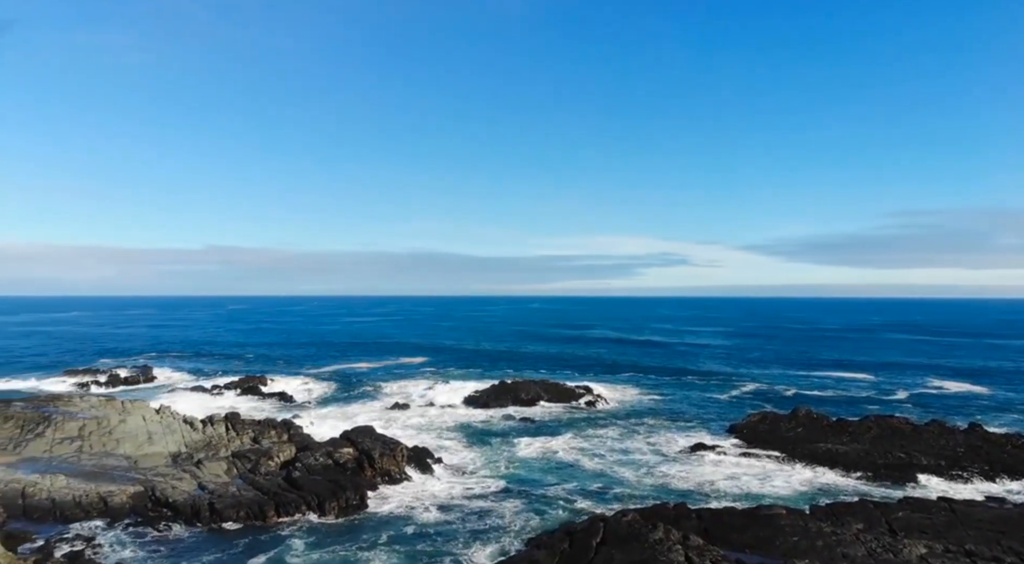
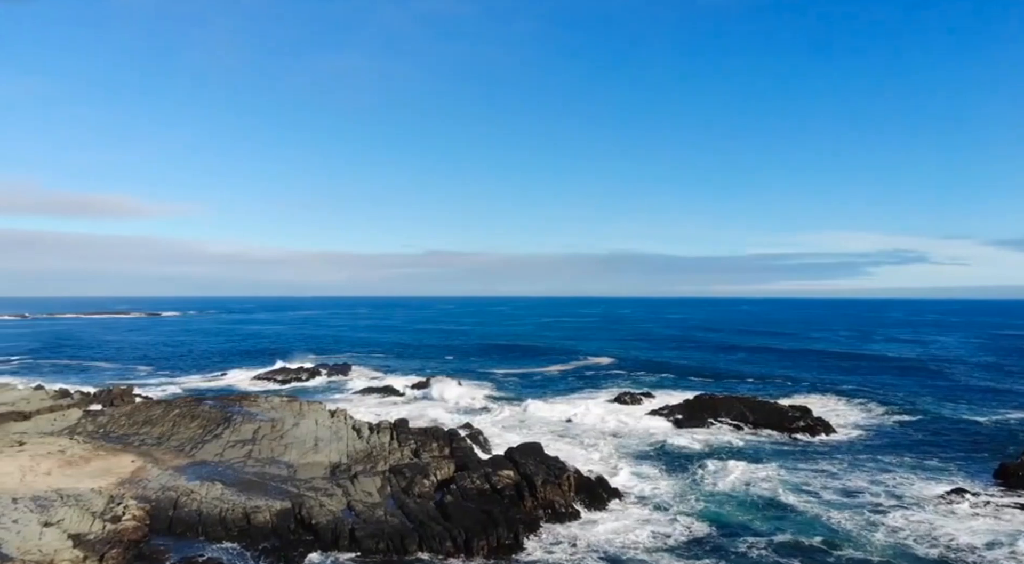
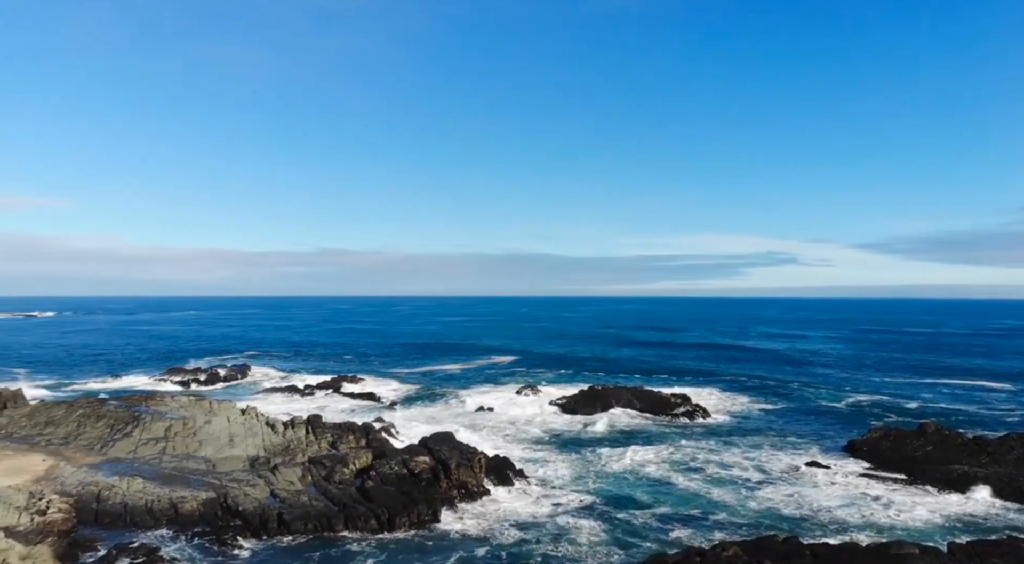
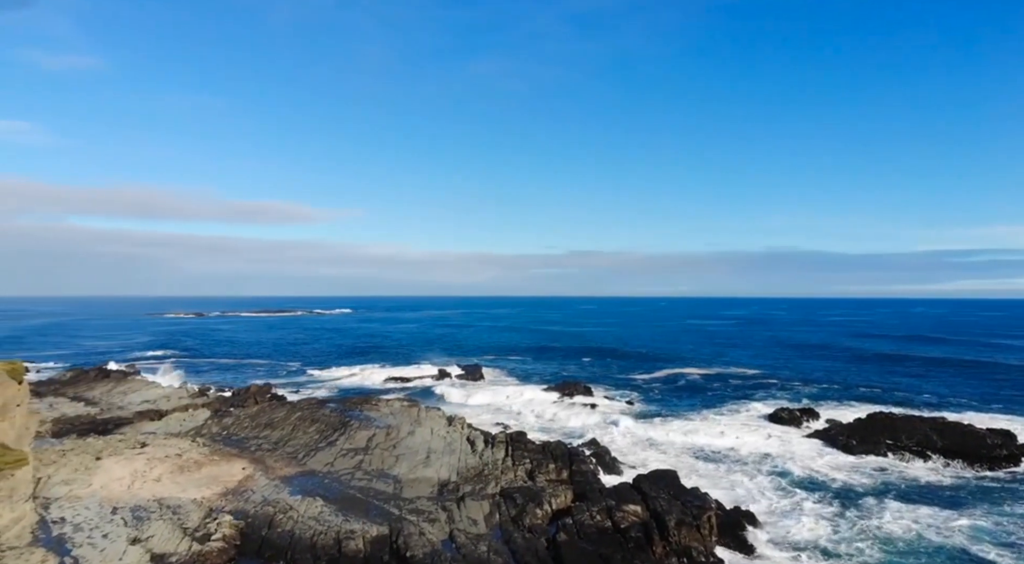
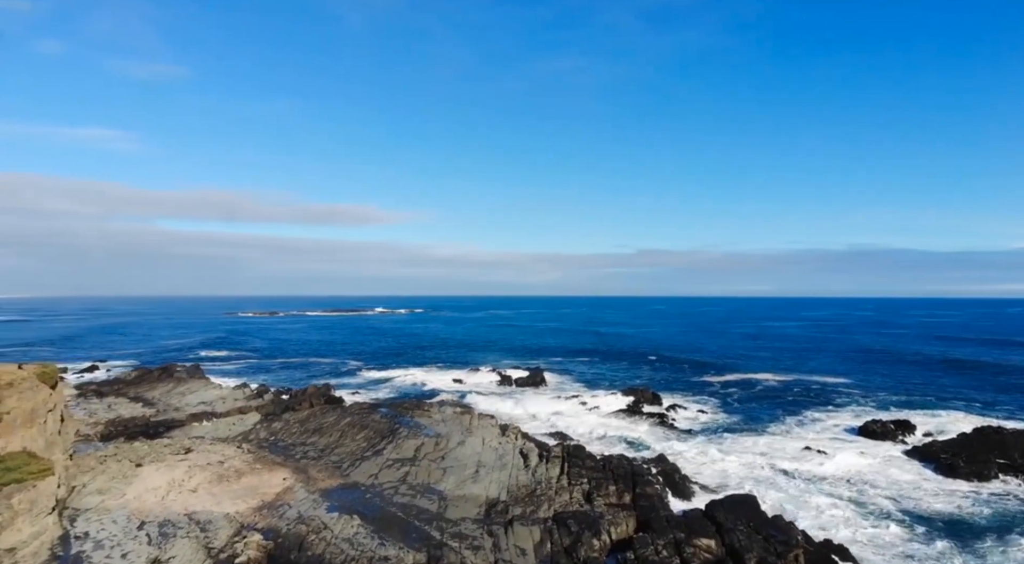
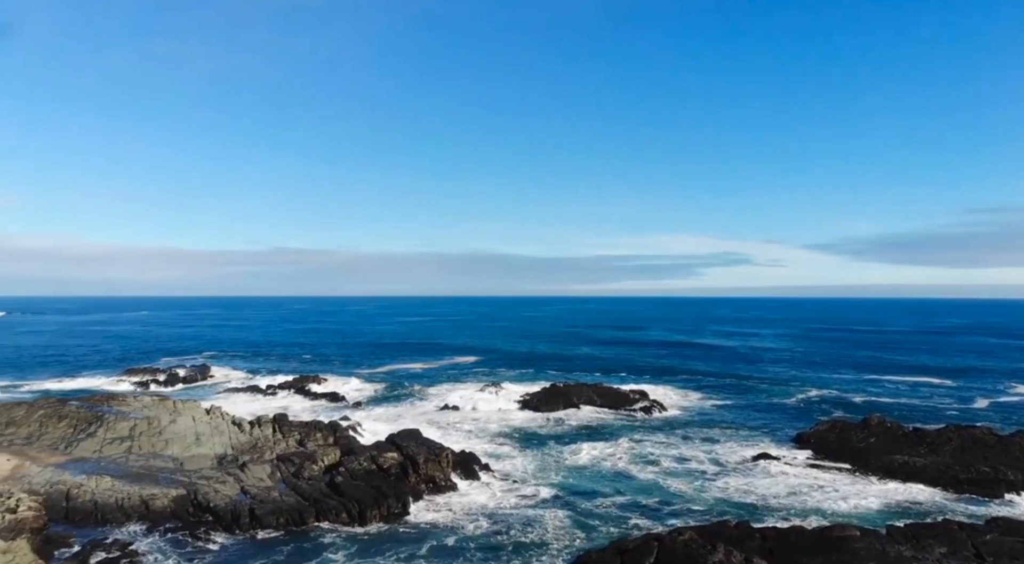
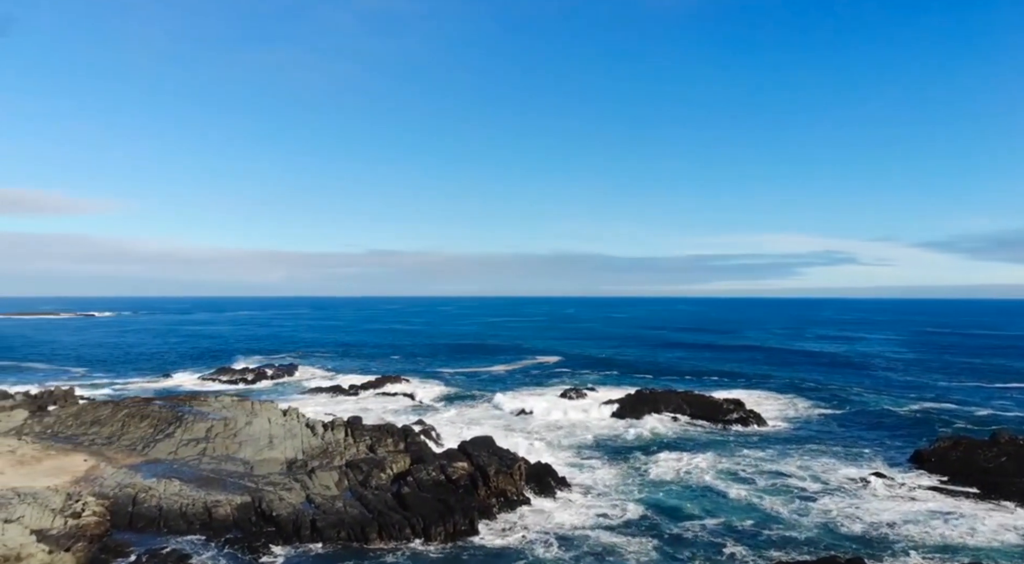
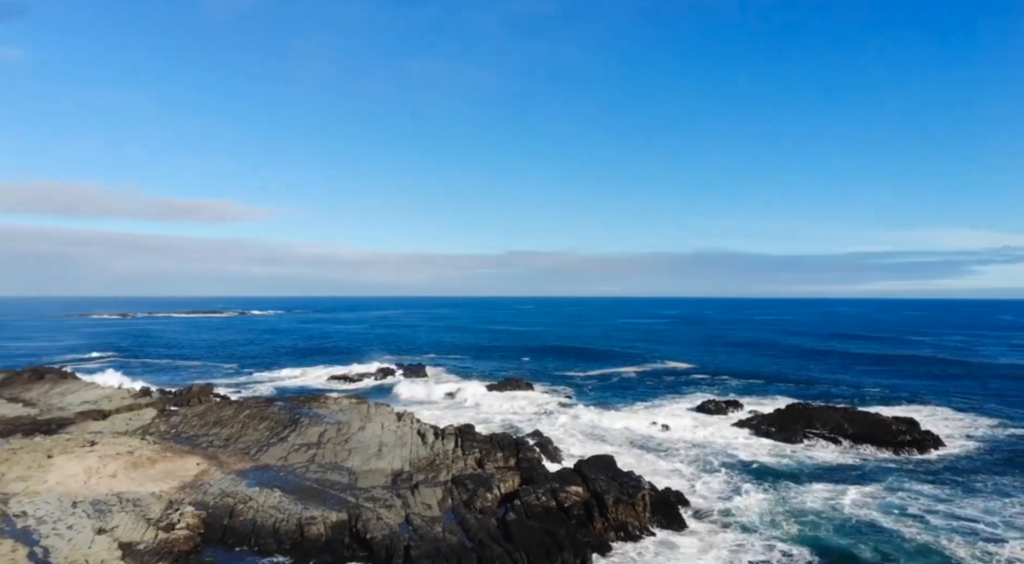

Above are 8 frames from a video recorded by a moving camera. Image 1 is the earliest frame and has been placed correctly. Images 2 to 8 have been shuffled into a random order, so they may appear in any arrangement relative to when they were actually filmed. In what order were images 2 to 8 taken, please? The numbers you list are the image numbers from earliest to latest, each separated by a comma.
6, 3, 7, 2, 8, 4, 5
